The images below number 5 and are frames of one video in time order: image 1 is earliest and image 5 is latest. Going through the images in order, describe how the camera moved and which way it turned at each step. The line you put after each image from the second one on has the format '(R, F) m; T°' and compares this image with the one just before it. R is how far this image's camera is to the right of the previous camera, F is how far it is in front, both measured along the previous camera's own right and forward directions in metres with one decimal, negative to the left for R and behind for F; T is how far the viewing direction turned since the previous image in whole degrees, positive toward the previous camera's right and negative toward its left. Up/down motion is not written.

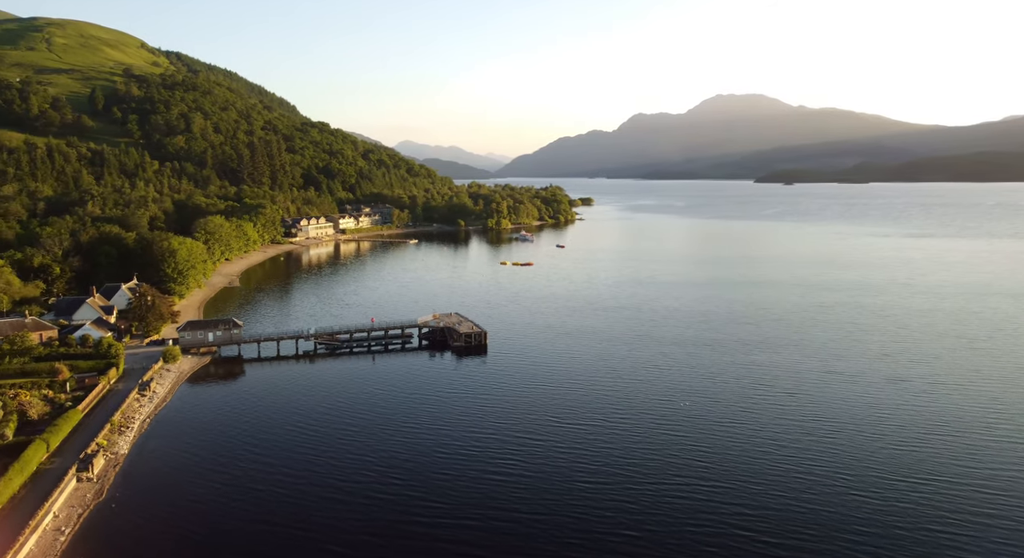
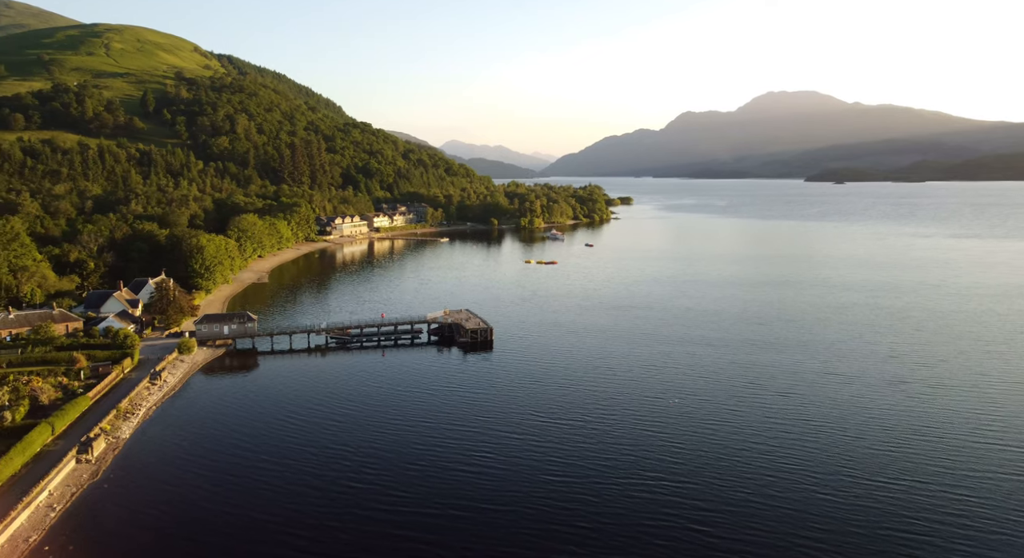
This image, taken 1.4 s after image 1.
(+3.3, -0.5) m; -4°
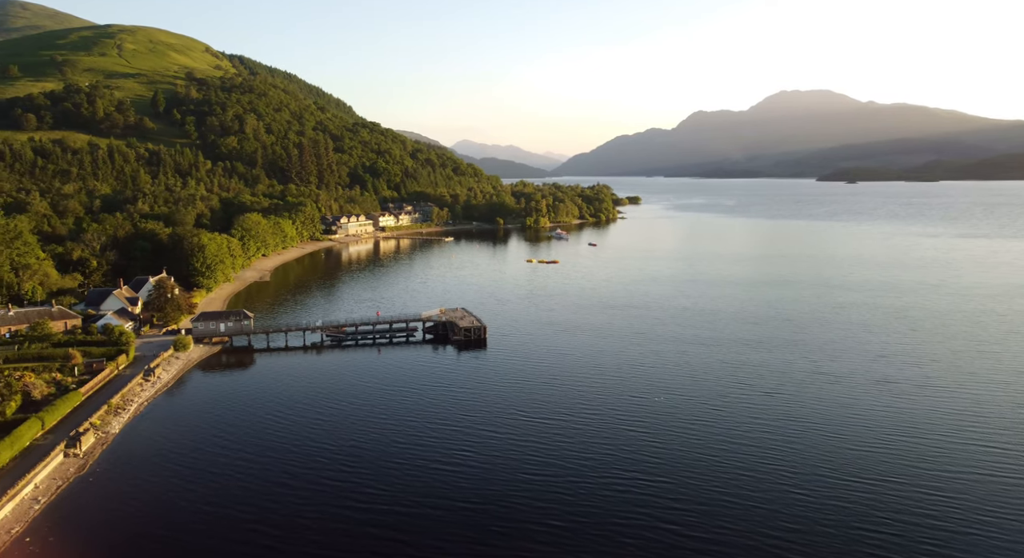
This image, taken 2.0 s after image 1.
(+1.5, -0.3) m; -1°
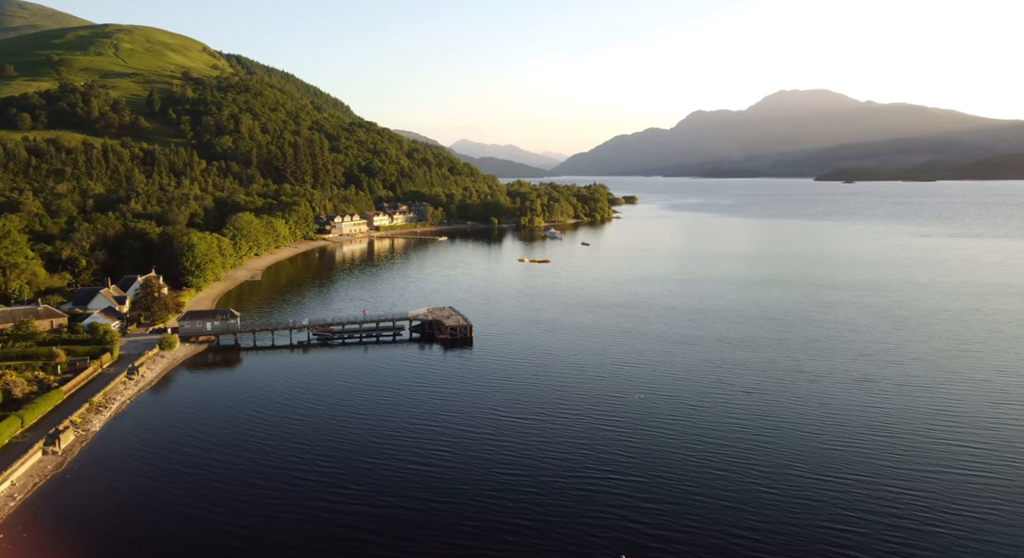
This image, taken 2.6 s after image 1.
(+1.1, -0.2) m; 0°
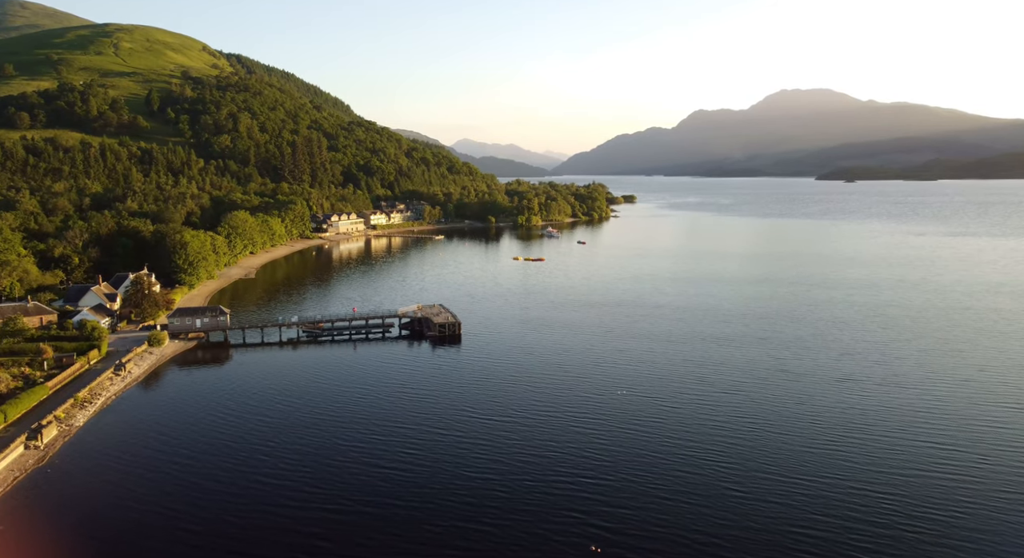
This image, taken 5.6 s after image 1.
(+1.1, -0.2) m; 0°
